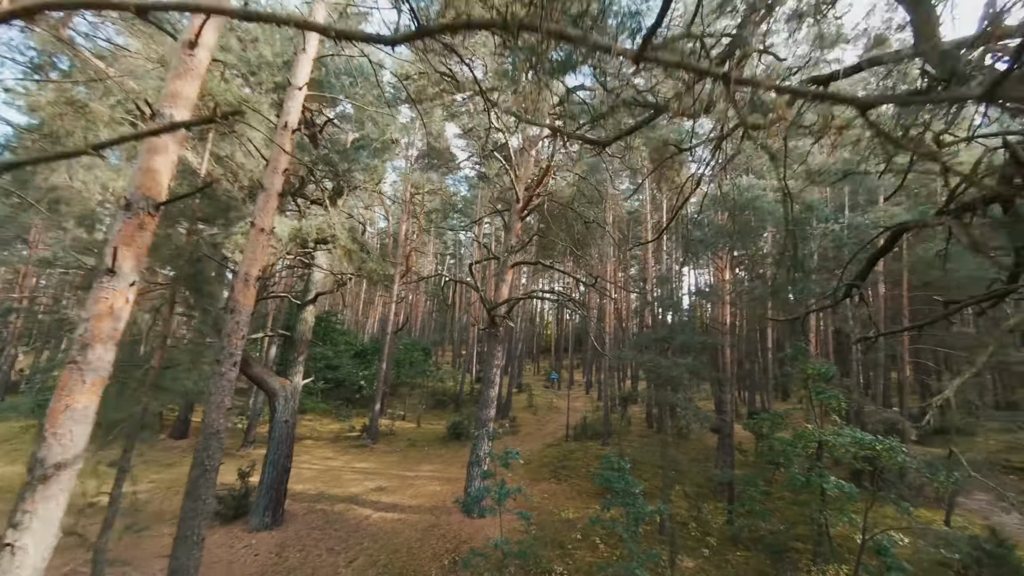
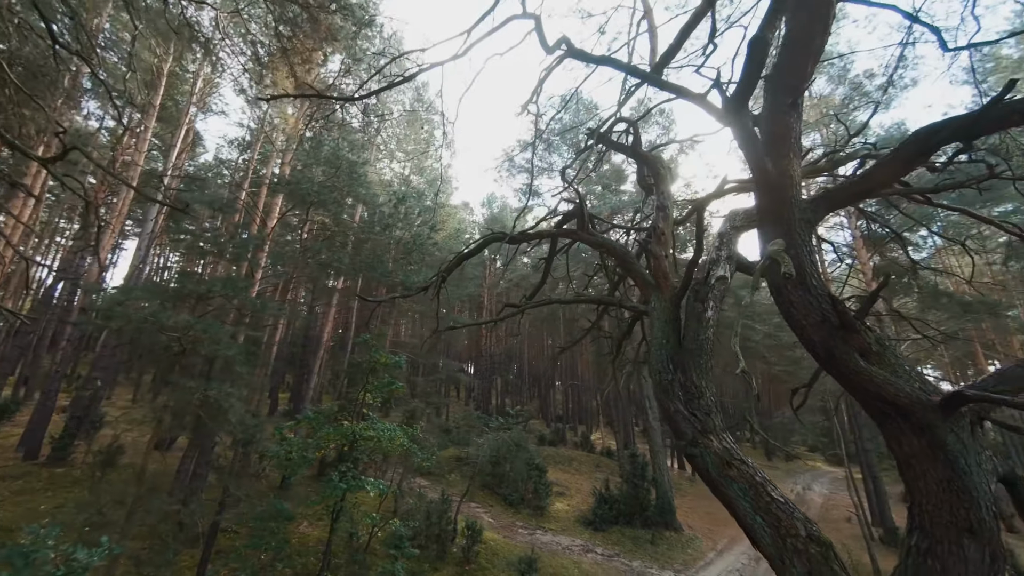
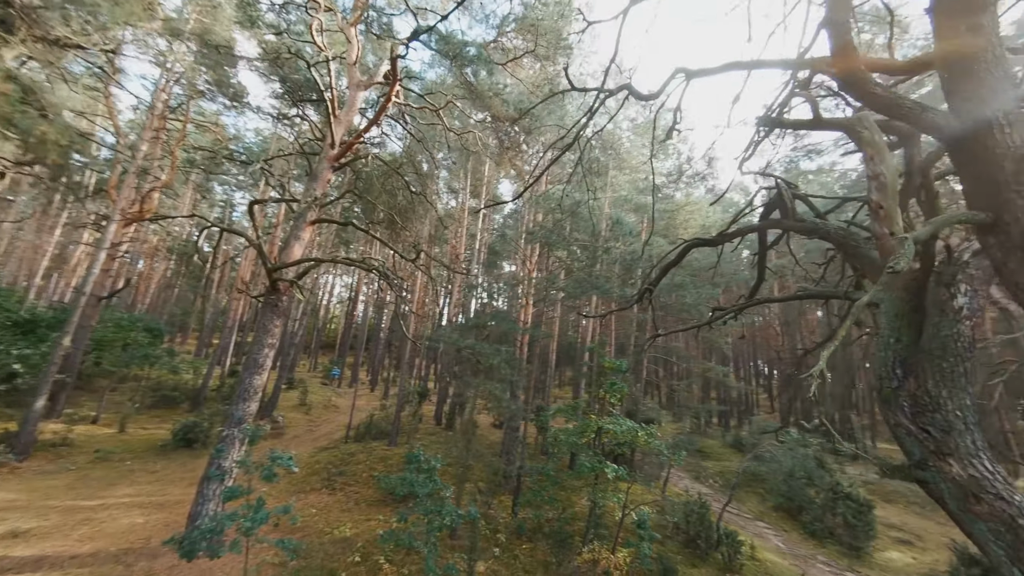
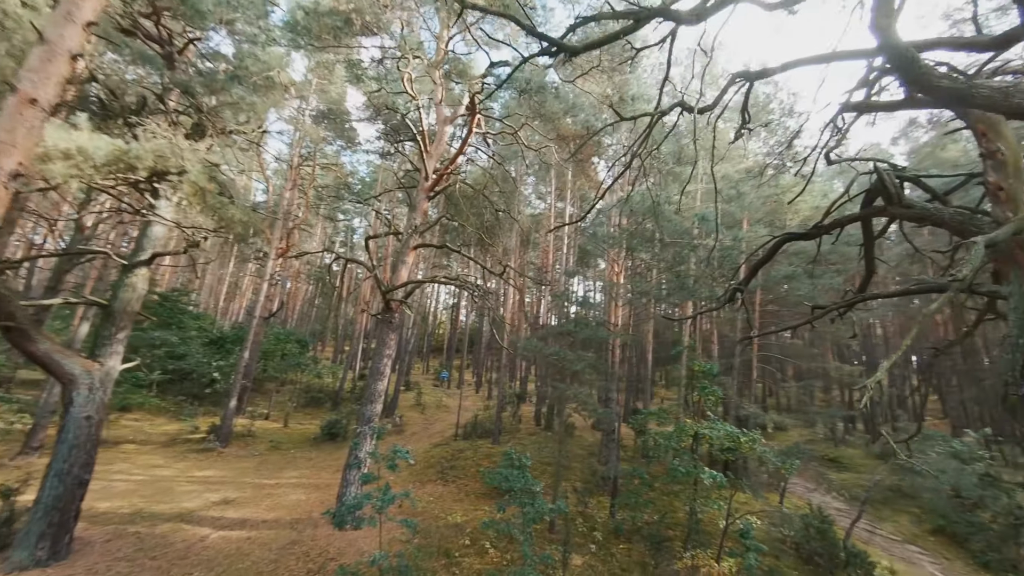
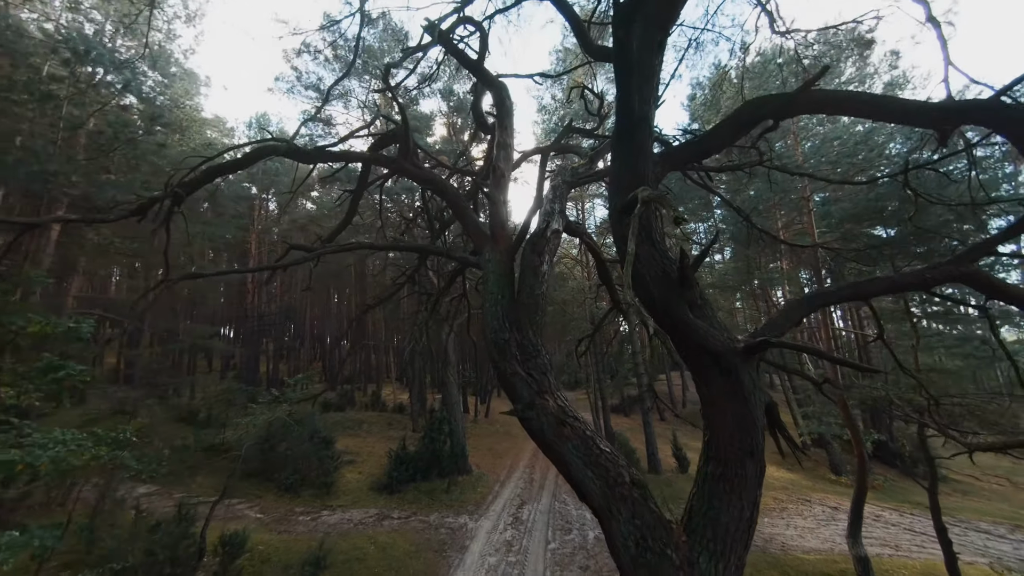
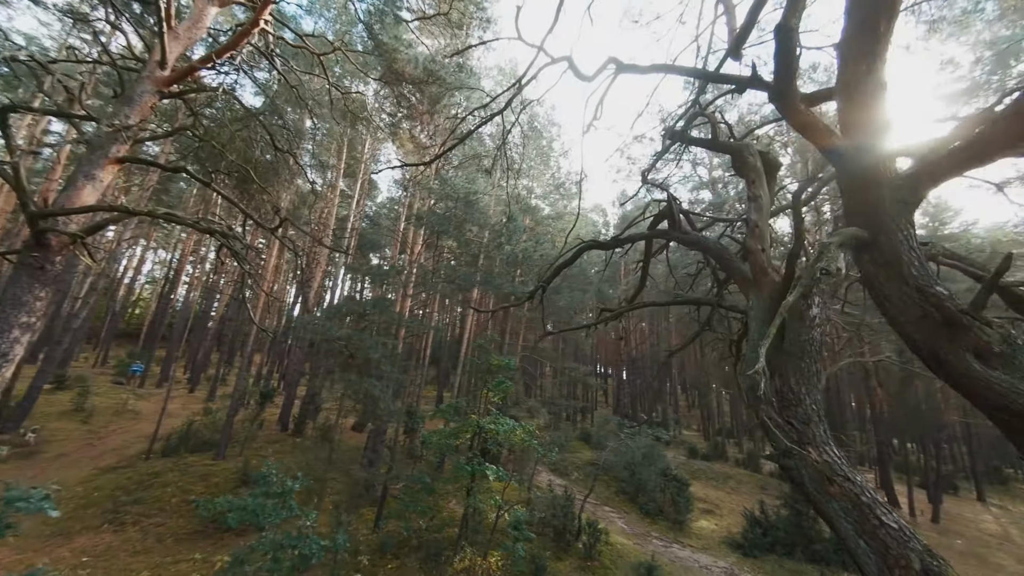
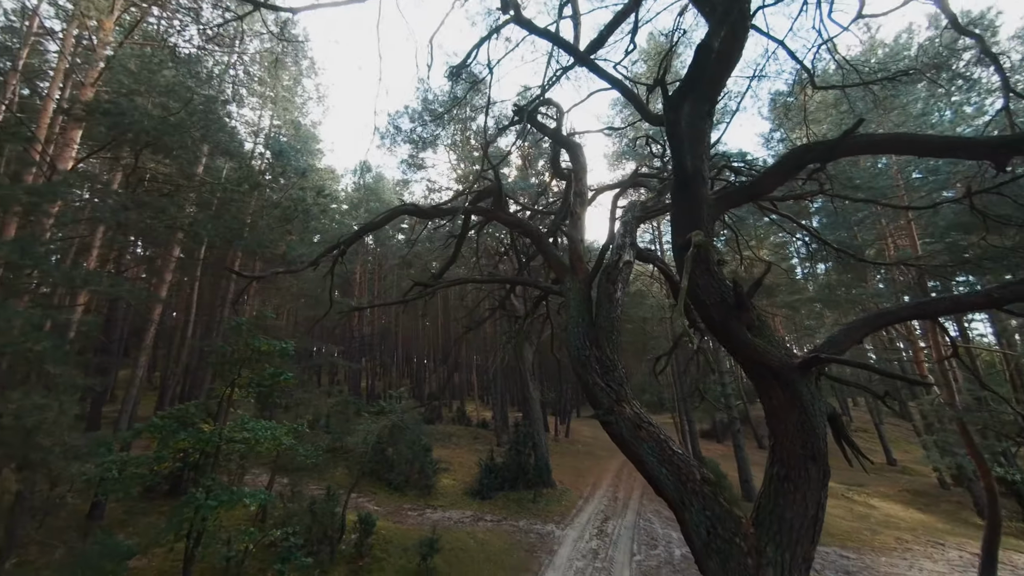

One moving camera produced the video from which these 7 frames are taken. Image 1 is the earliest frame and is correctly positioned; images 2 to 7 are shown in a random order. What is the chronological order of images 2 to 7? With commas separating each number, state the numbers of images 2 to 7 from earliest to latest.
4, 3, 6, 2, 7, 5
